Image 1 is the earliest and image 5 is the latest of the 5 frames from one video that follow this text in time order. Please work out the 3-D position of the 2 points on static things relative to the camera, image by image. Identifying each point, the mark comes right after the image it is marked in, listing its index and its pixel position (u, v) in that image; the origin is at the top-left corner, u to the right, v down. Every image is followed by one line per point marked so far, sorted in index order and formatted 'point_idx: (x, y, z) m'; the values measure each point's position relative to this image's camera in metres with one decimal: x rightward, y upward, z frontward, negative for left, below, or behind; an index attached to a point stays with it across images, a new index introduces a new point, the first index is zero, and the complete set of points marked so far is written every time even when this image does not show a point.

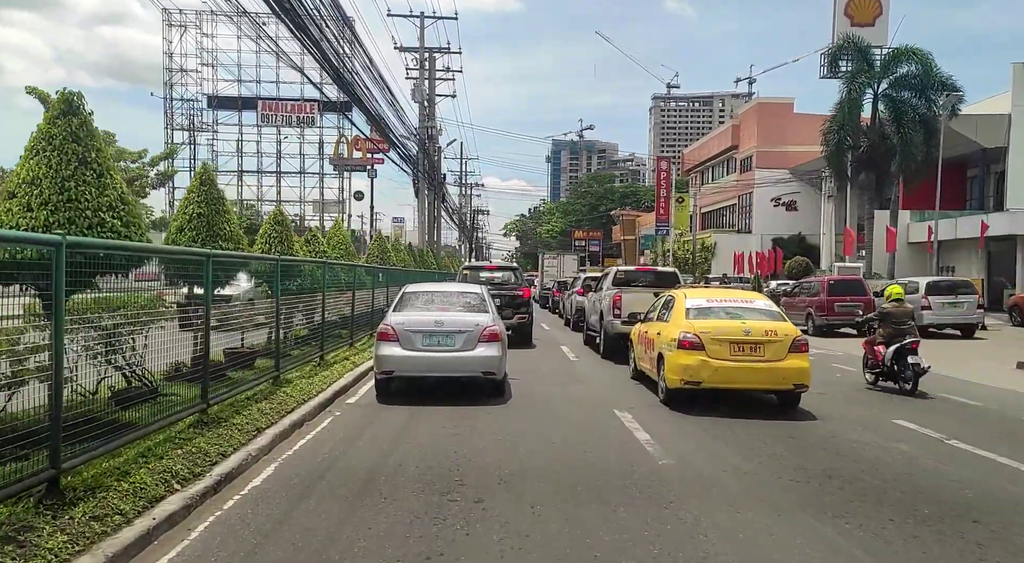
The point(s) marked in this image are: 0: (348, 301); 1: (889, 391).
0: (-3.7, -0.4, +15.6) m
1: (+5.9, -1.7, +11.3) m
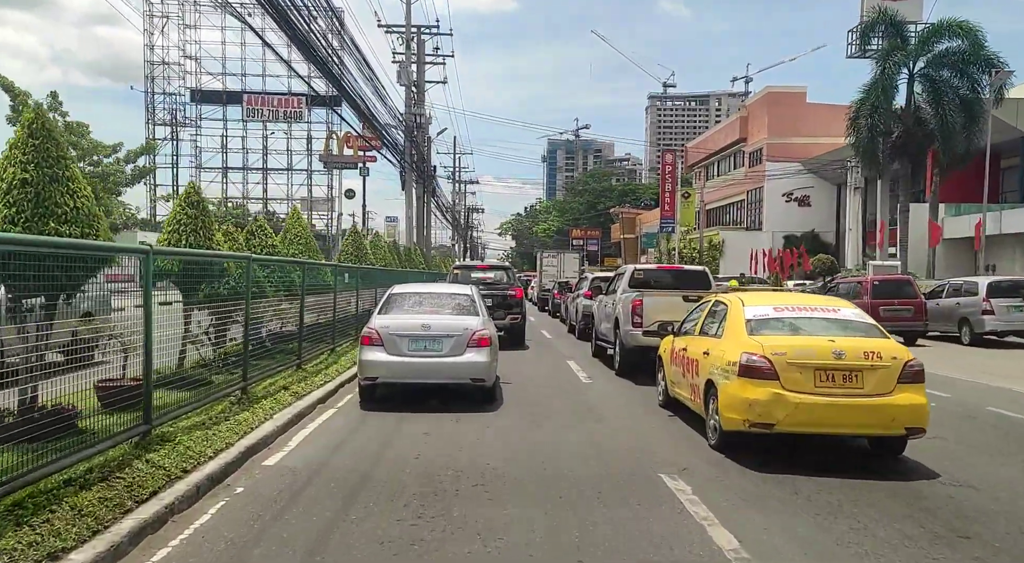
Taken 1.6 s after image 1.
0: (-3.7, -0.4, +12.7) m
1: (+5.8, -1.7, +8.5) m
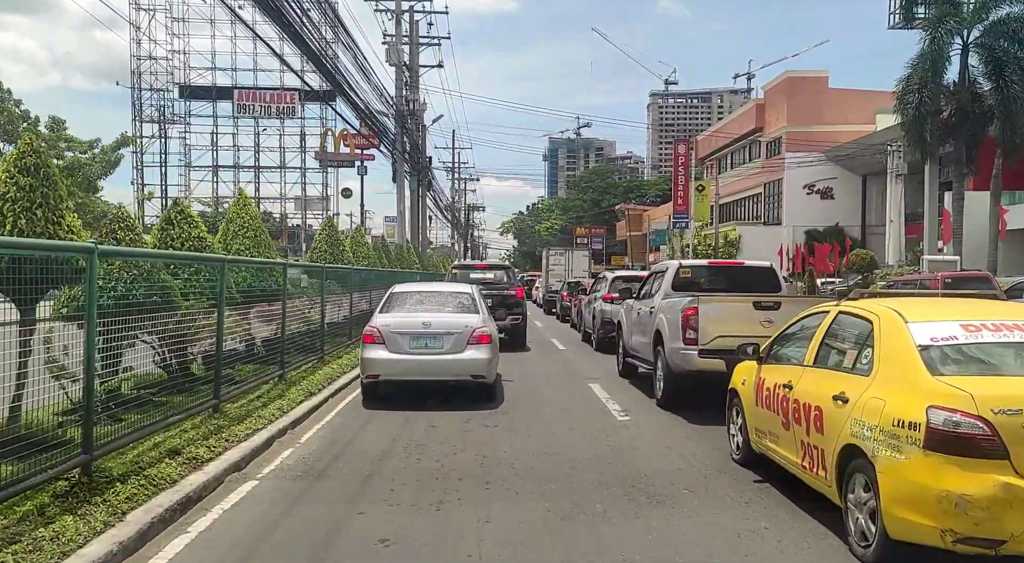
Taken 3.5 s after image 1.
0: (-3.6, -0.5, +9.7) m
1: (+5.9, -1.7, +5.5) m
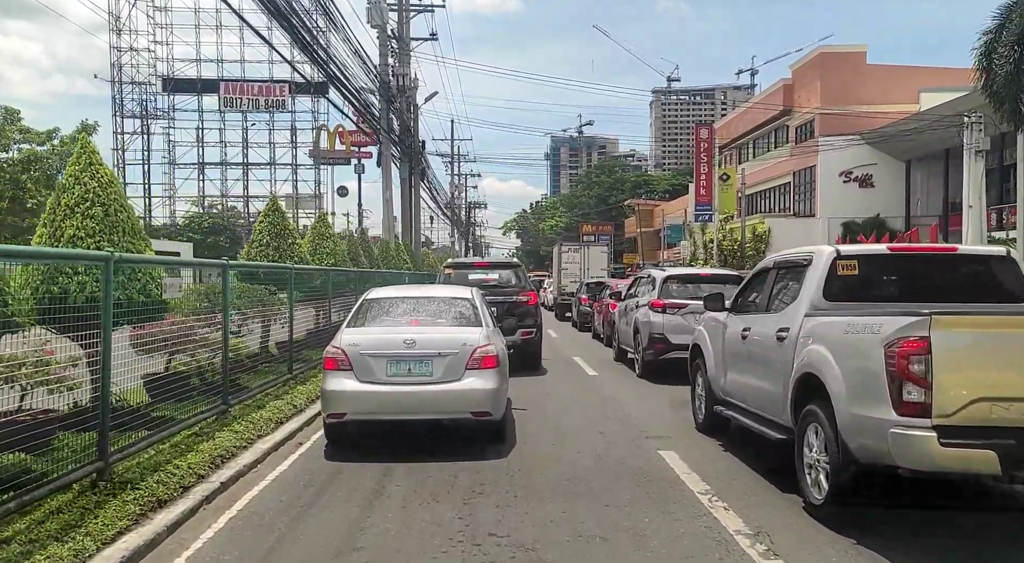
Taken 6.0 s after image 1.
0: (-3.4, -0.6, +5.4) m
1: (+6.1, -1.7, +1.1) m
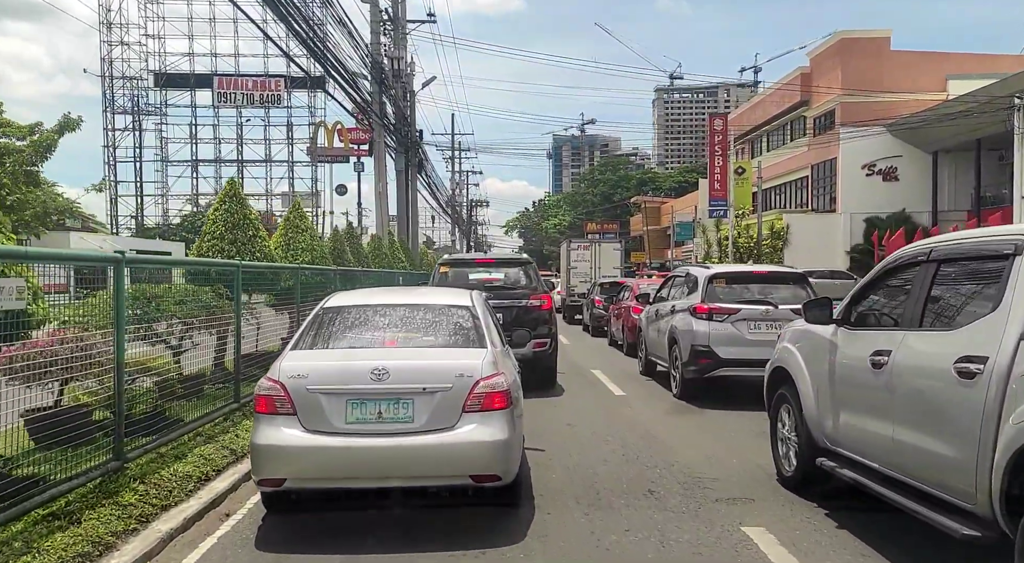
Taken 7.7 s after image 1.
0: (-3.3, -0.6, +3.3) m
1: (+6.2, -1.7, -1.0) m
